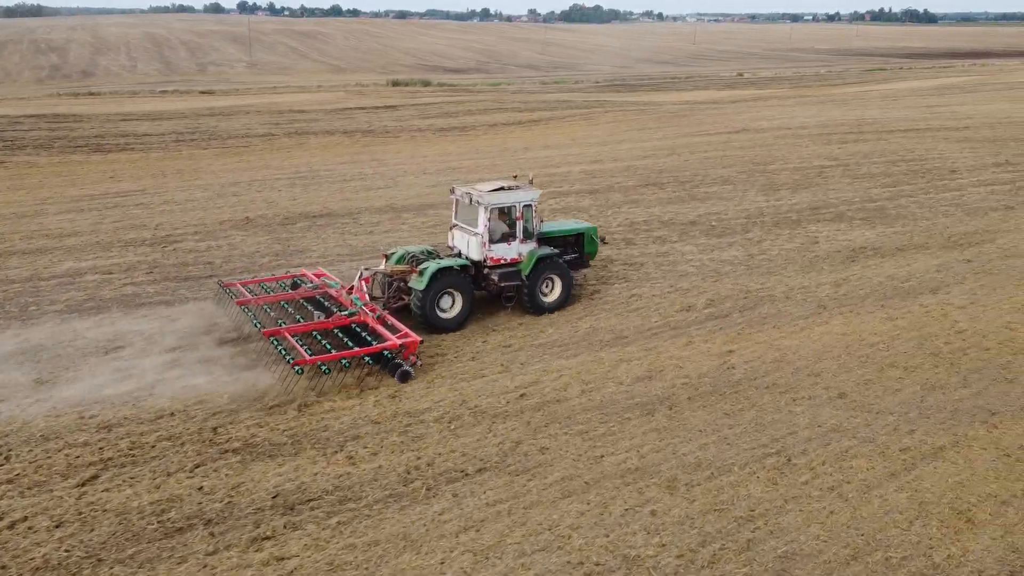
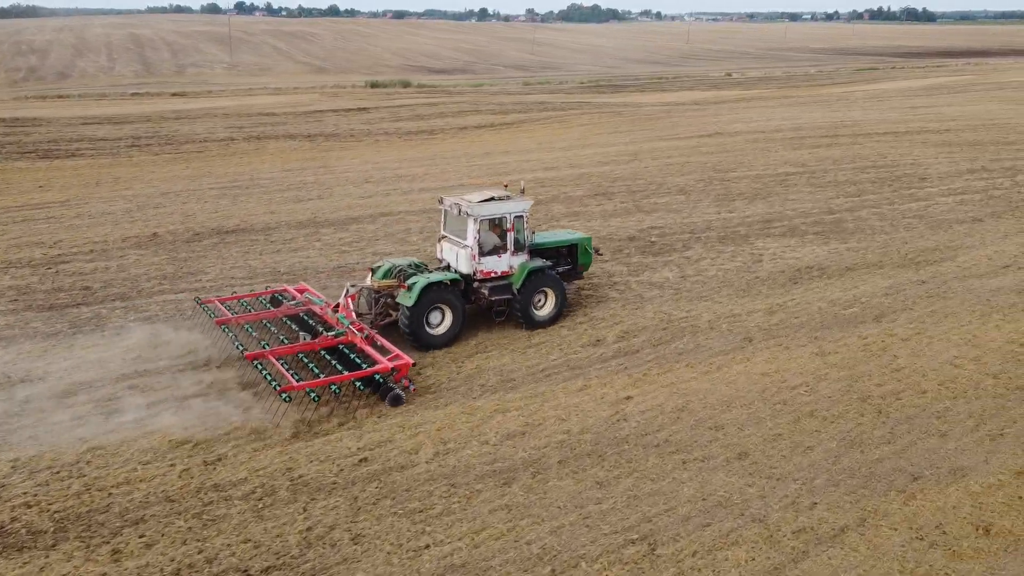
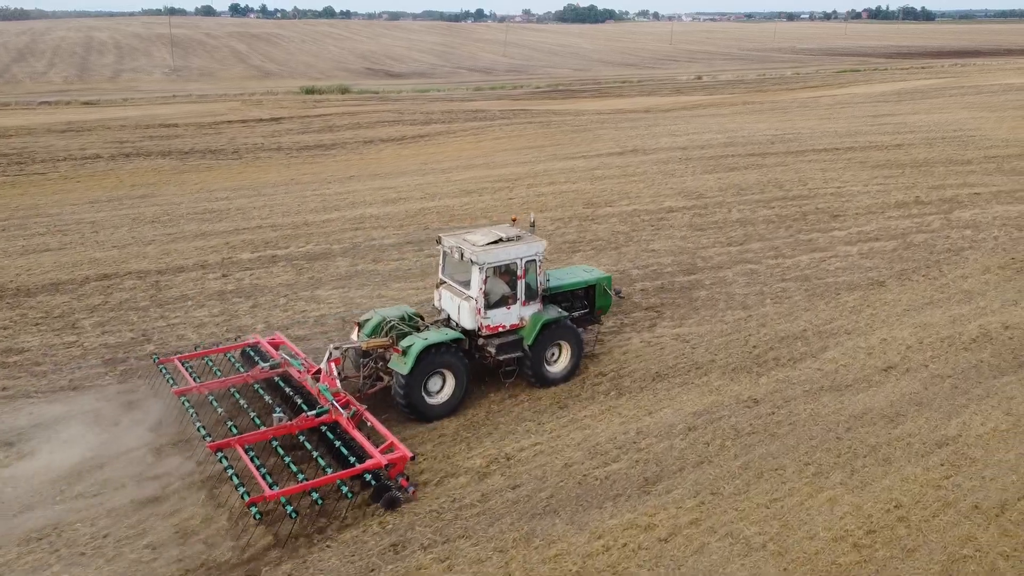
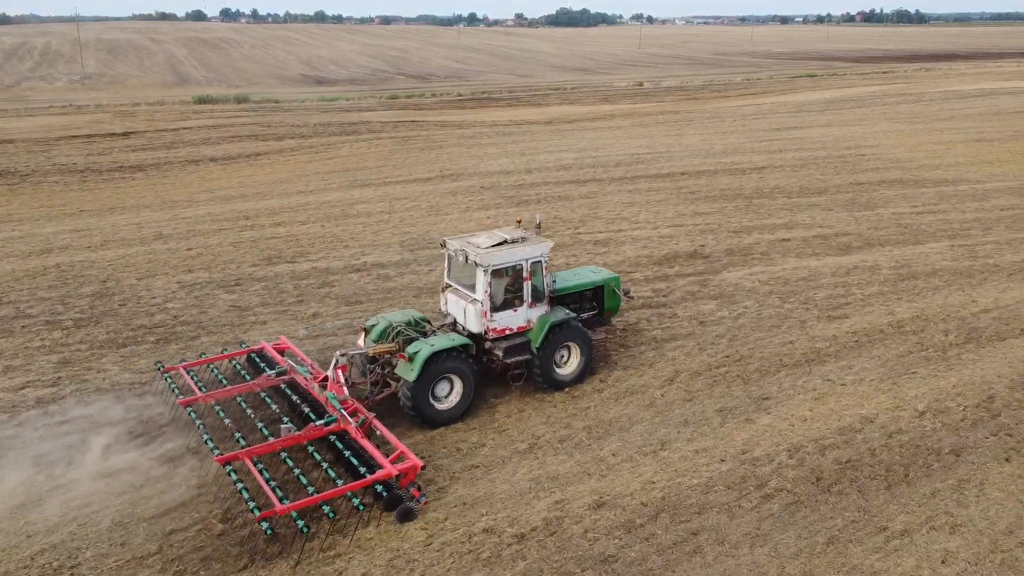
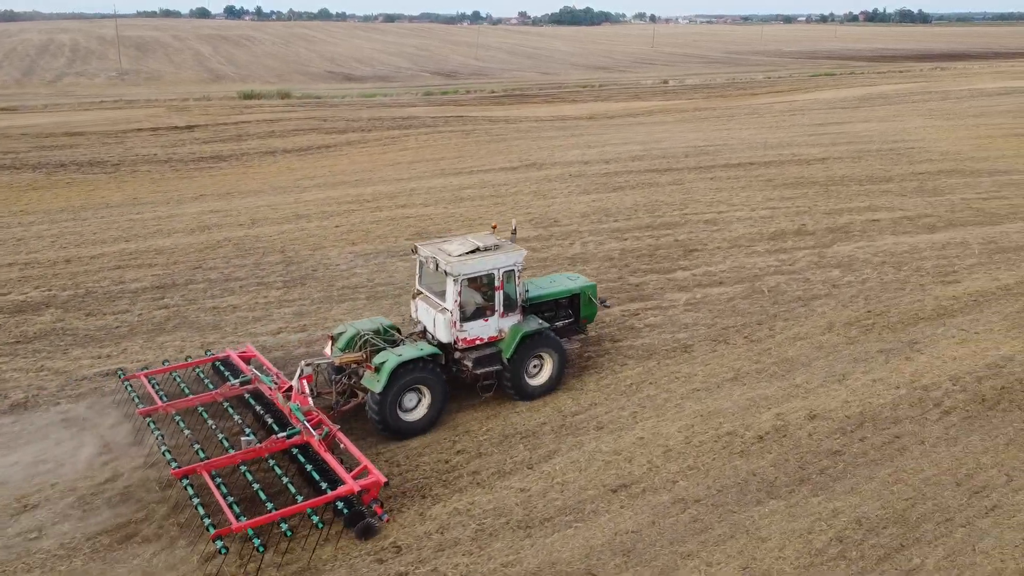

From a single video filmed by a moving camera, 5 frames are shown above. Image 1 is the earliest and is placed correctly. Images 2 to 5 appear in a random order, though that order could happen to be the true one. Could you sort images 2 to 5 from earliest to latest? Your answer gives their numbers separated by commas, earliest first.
2, 3, 5, 4
